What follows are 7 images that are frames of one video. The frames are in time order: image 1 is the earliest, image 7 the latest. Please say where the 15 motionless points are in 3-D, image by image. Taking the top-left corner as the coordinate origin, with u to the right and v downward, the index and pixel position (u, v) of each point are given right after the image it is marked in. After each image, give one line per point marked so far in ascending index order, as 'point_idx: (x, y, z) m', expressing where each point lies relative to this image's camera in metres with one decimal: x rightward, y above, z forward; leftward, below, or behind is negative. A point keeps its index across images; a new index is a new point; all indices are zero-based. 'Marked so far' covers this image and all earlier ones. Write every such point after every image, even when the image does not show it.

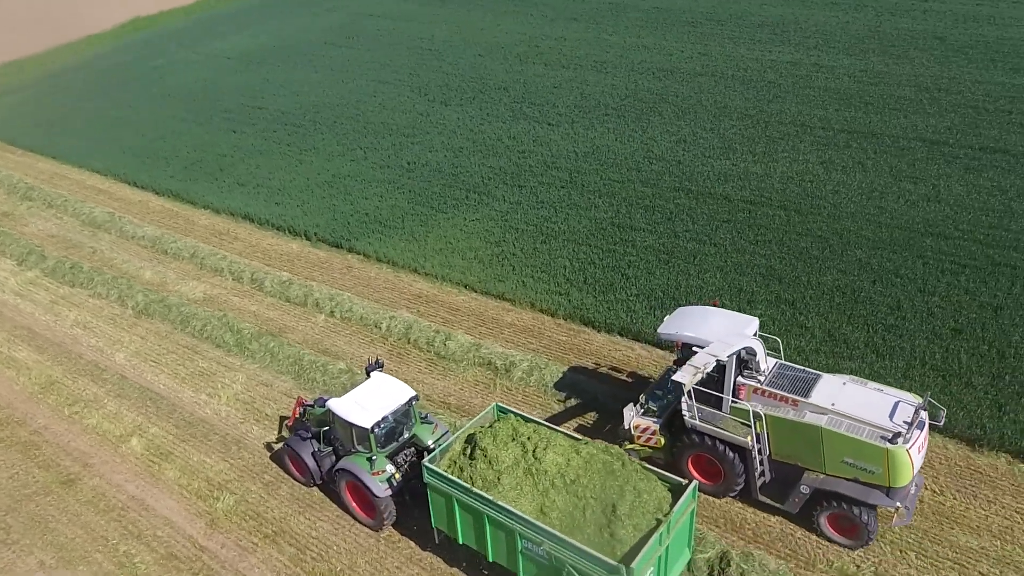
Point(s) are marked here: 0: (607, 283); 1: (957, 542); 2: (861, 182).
0: (+2.1, +0.1, +15.7) m
1: (+5.7, -3.3, +9.4) m
2: (+9.3, +2.8, +19.4) m
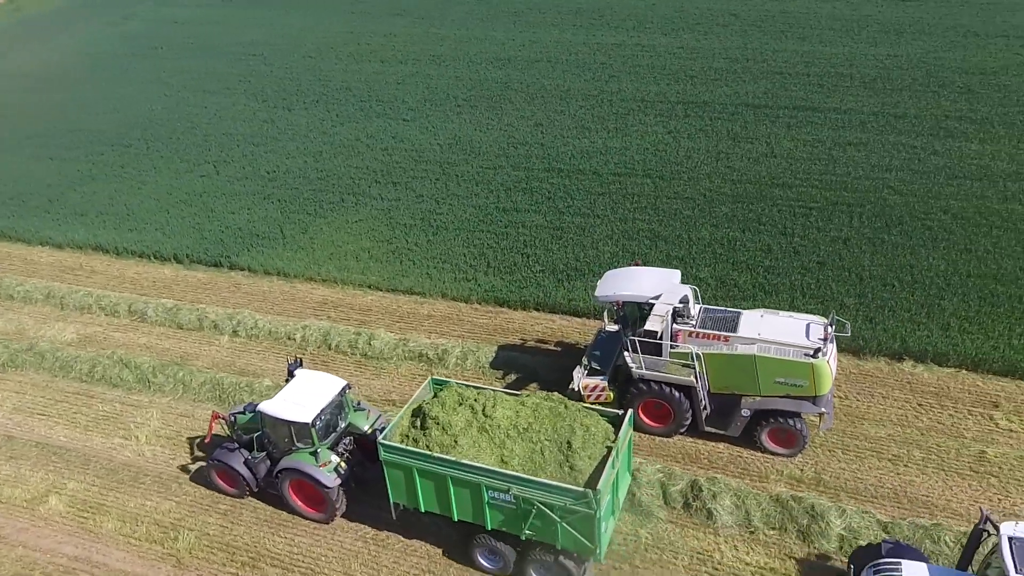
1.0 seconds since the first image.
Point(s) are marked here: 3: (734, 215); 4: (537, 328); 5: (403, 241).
0: (0.0, +0.6, +16.3) m
1: (+5.4, -2.2, +11.0) m
2: (+5.8, +4.2, +21.5) m
3: (+5.4, +1.8, +17.5) m
4: (+0.5, -0.8, +14.1) m
5: (-2.6, +1.2, +17.8) m
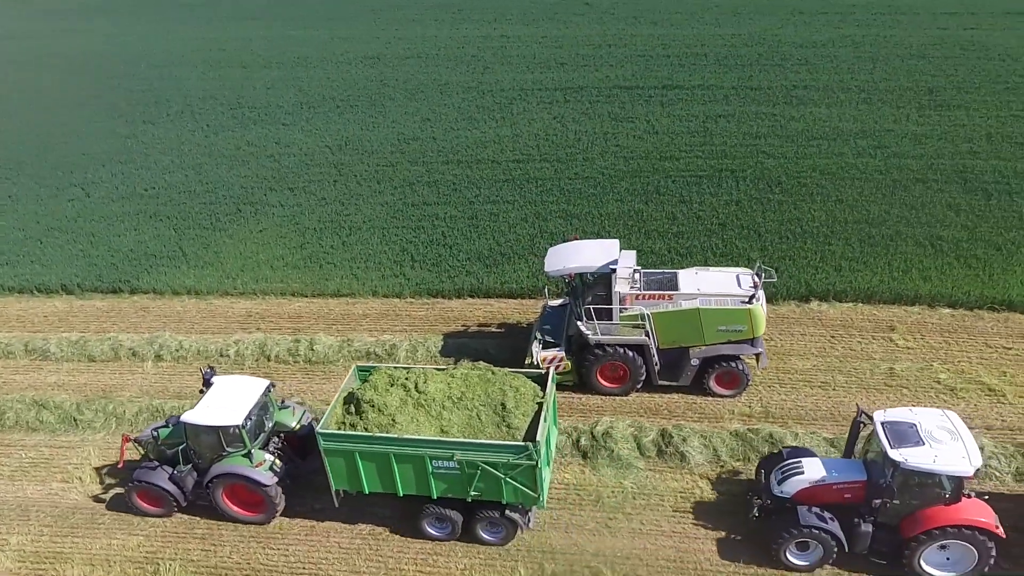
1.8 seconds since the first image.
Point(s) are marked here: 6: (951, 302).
0: (-1.7, +0.8, +16.5) m
1: (+4.9, -1.4, +12.4) m
2: (+2.5, +4.9, +22.7) m
3: (+3.2, +2.6, +18.7) m
4: (-0.7, -0.5, +14.5) m
5: (-4.7, +1.1, +17.5) m
6: (+8.2, -0.3, +13.7) m
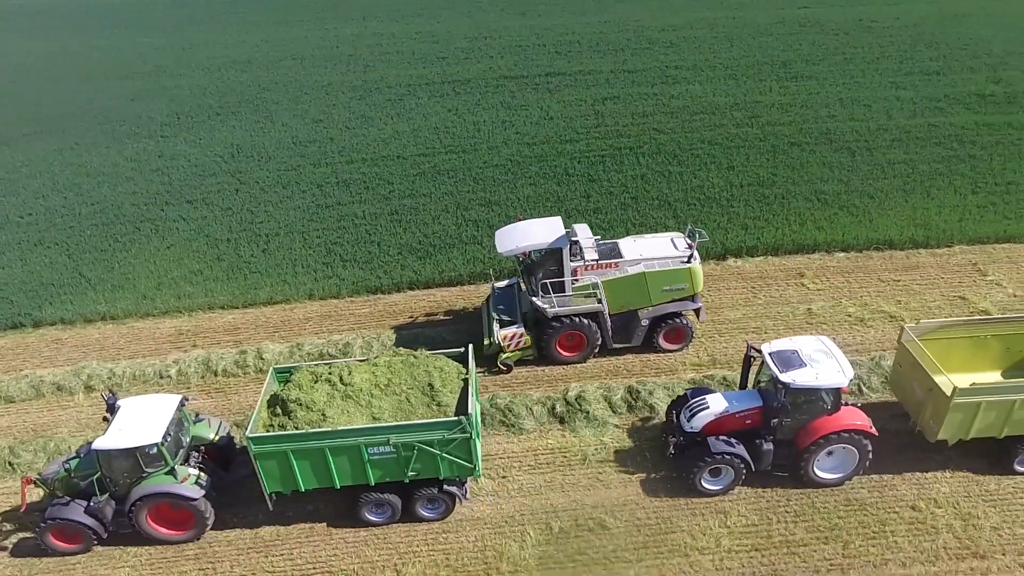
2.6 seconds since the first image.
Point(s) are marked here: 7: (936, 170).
0: (-3.3, +0.8, +16.5) m
1: (+4.1, -0.6, +13.6) m
2: (-0.7, +5.4, +23.2) m
3: (+0.9, +3.1, +19.5) m
4: (-1.8, -0.3, +14.7) m
5: (-6.4, +0.8, +17.0) m
6: (+7.0, +0.9, +15.5) m
7: (+10.8, +3.0, +18.6) m
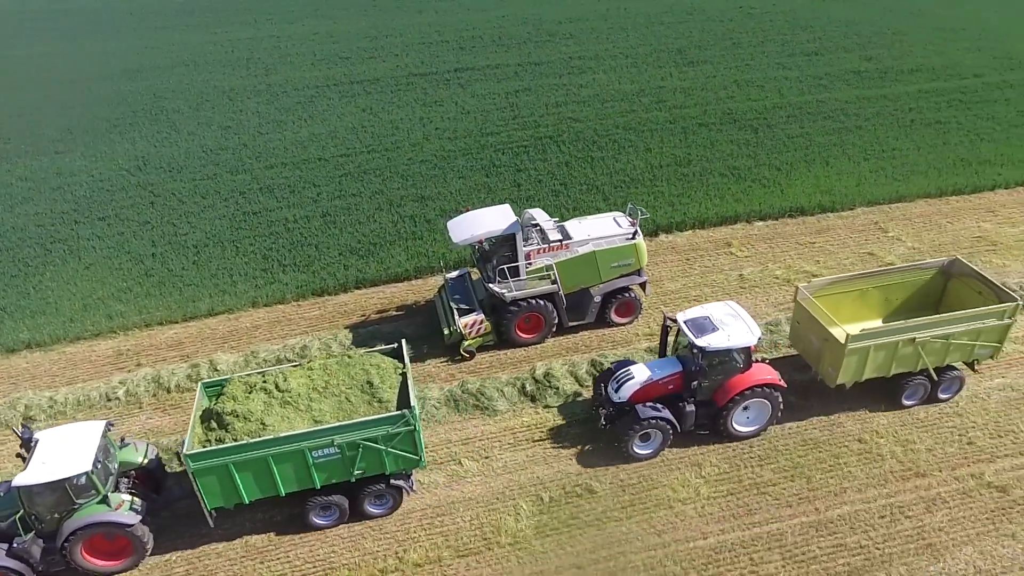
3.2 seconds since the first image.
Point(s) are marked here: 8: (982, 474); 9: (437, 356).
0: (-4.7, +0.7, +16.3) m
1: (+3.2, 0.0, +14.5) m
2: (-3.4, +5.5, +23.3) m
3: (-1.1, +3.3, +19.8) m
4: (-2.8, -0.3, +14.8) m
5: (-7.7, +0.4, +16.3) m
6: (+5.7, +1.7, +16.7) m
7: (+8.8, +4.0, +20.3) m
8: (+6.6, -2.6, +10.3) m
9: (-1.3, -1.2, +13.3) m
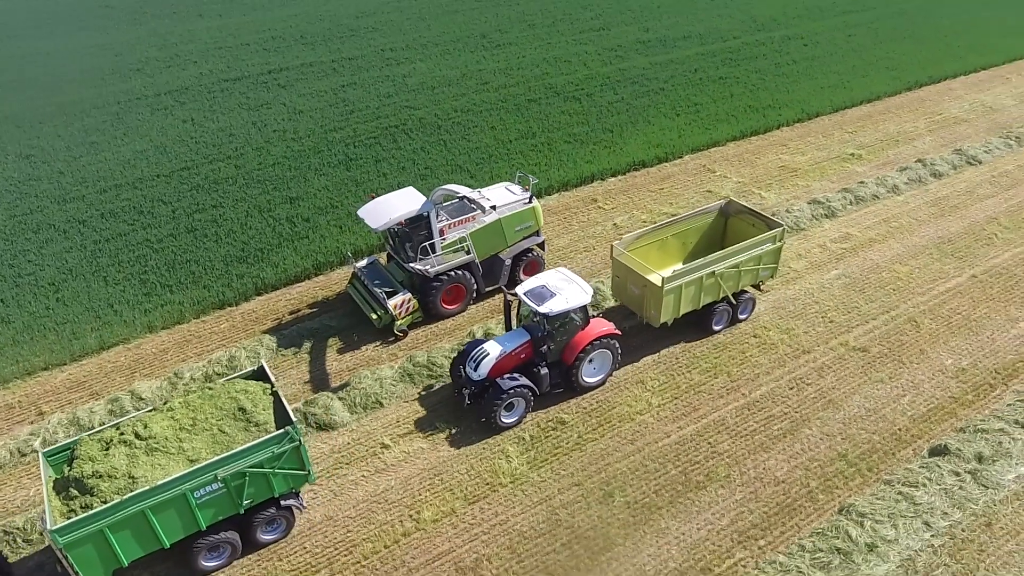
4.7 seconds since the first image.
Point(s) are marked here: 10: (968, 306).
0: (-6.9, +0.3, +15.5) m
1: (+1.1, +0.9, +16.0) m
2: (-8.5, +5.1, +22.5) m
3: (-5.0, +3.4, +19.8) m
4: (-4.6, -0.3, +14.6) m
5: (-9.8, -0.5, +14.7) m
6: (+2.6, +3.0, +18.8) m
7: (+4.2, +5.8, +23.0) m
8: (+6.0, -0.9, +13.0) m
9: (-2.6, -1.0, +13.6) m
10: (+8.7, -0.3, +14.0) m
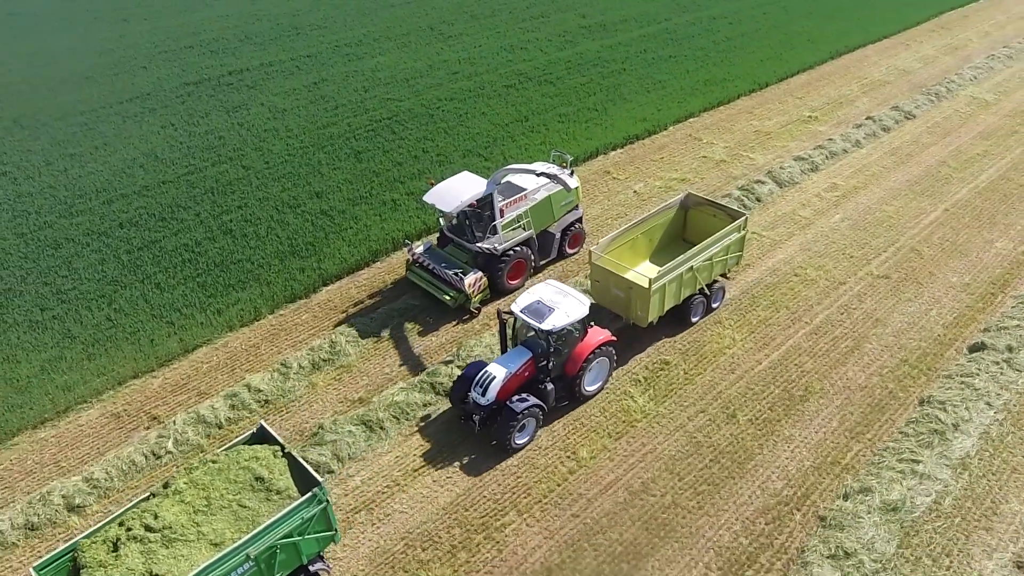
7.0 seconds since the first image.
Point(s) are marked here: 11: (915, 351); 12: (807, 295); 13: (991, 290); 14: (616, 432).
0: (-5.8, +0.3, +15.6) m
1: (+2.0, +1.7, +17.3) m
2: (-8.8, +5.0, +22.1) m
3: (-4.9, +3.6, +20.1) m
4: (-3.3, -0.1, +15.1) m
5: (-8.4, -0.7, +14.3) m
6: (+2.8, +3.9, +20.3) m
7: (+3.4, +6.9, +24.6) m
8: (+7.4, +0.3, +15.1) m
9: (-1.1, -0.5, +14.4) m
10: (+9.9, +1.2, +16.5) m
11: (+7.2, -1.1, +13.0) m
12: (+5.8, -0.2, +14.4) m
13: (+9.6, 0.0, +14.6) m
14: (+1.6, -2.3, +11.5) m
